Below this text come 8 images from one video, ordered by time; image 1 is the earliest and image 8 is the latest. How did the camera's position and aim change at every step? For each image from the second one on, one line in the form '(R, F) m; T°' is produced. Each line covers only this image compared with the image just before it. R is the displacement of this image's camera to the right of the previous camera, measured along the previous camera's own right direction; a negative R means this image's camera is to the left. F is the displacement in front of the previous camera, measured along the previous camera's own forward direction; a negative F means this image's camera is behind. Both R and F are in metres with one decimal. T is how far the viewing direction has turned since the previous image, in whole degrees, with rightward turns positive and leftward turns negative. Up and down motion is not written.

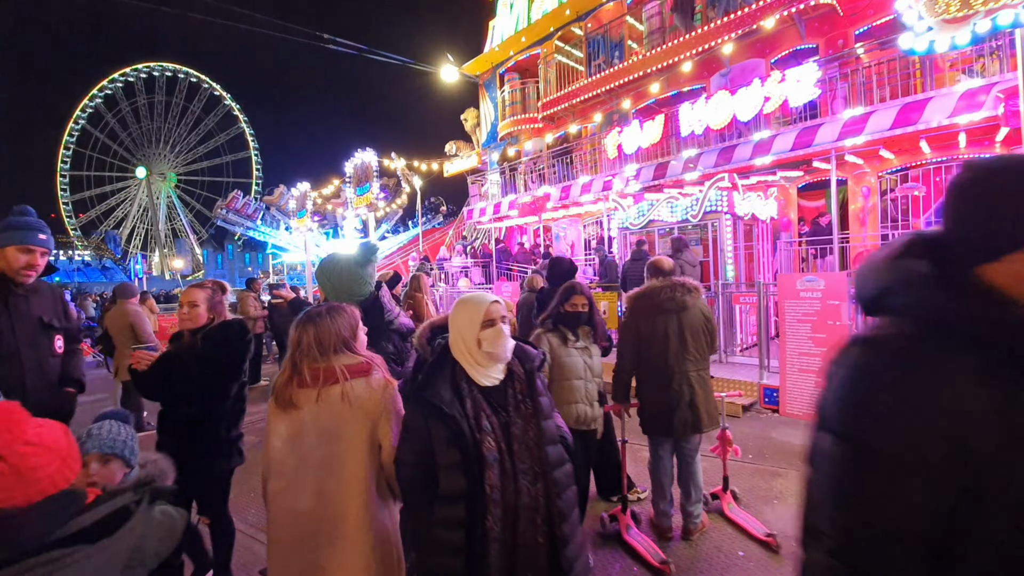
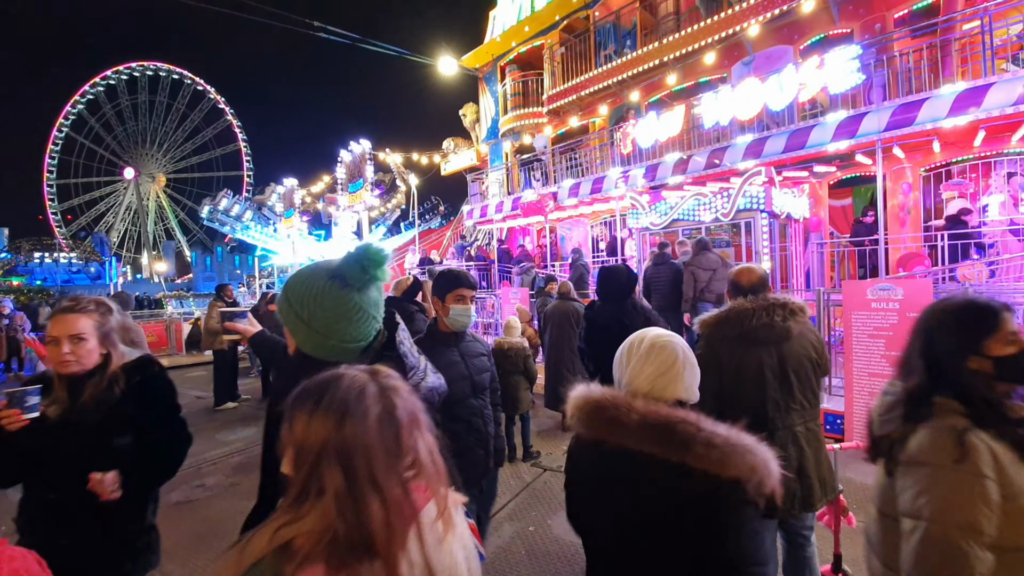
(-0.3, +1.0) m; +1°
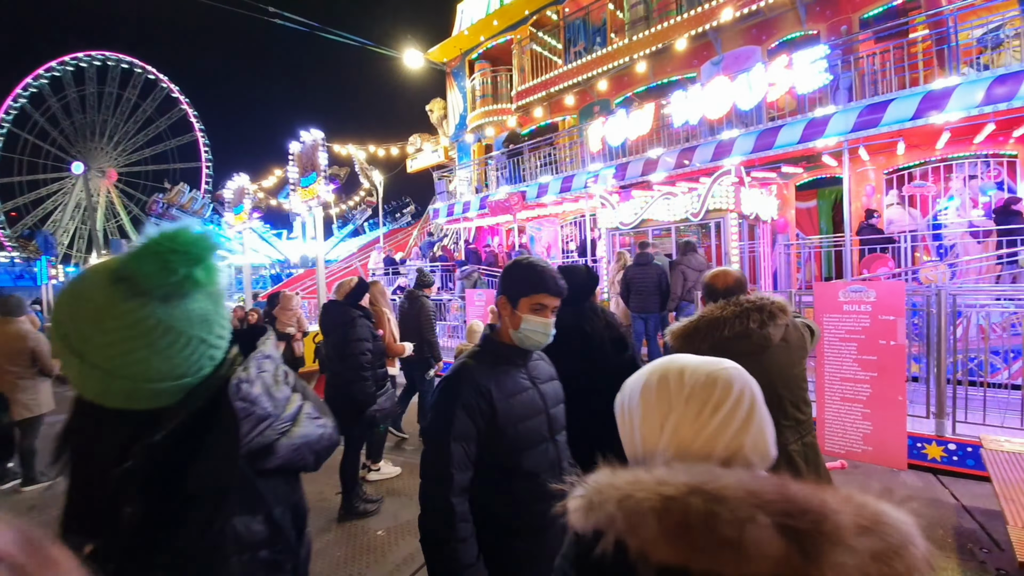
(+0.1, +0.4) m; +3°
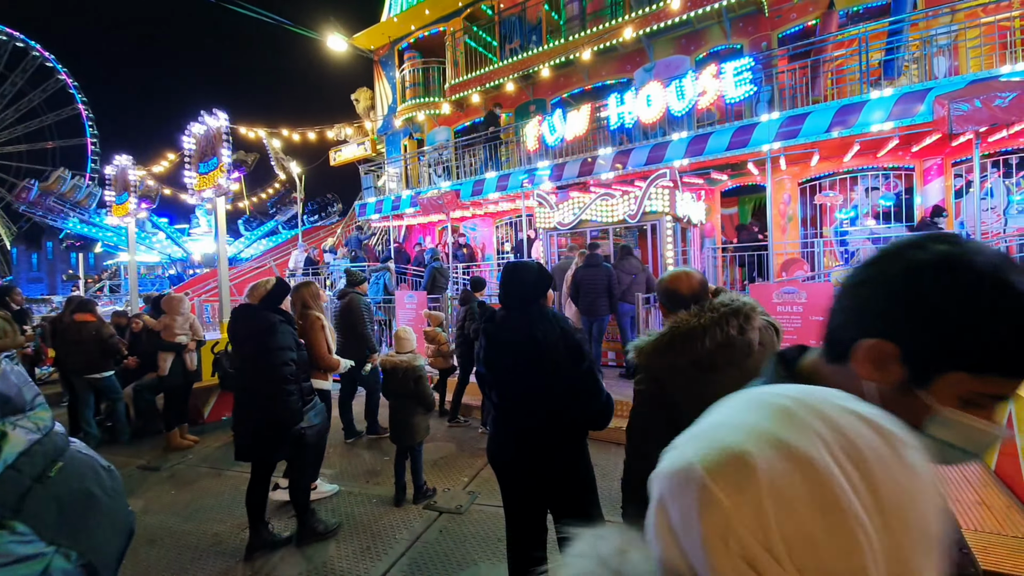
(-0.1, +0.4) m; +9°
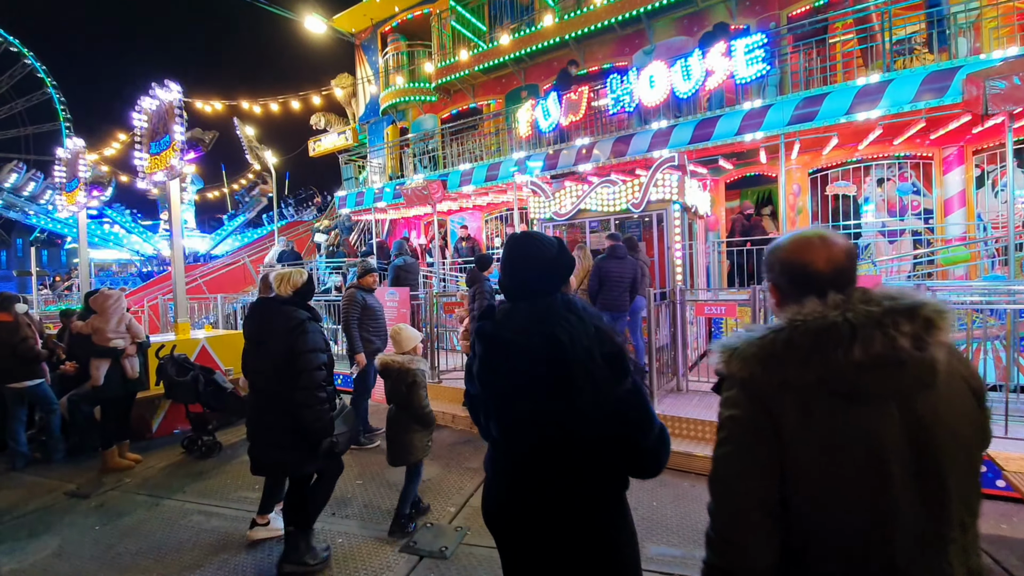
(-0.1, +0.8) m; +2°
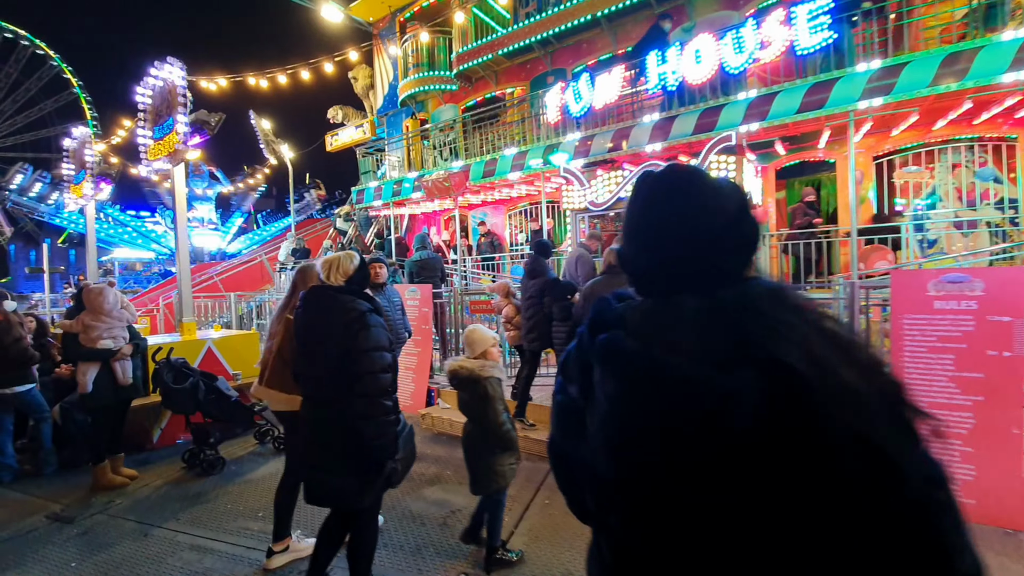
(-0.3, +0.7) m; -2°
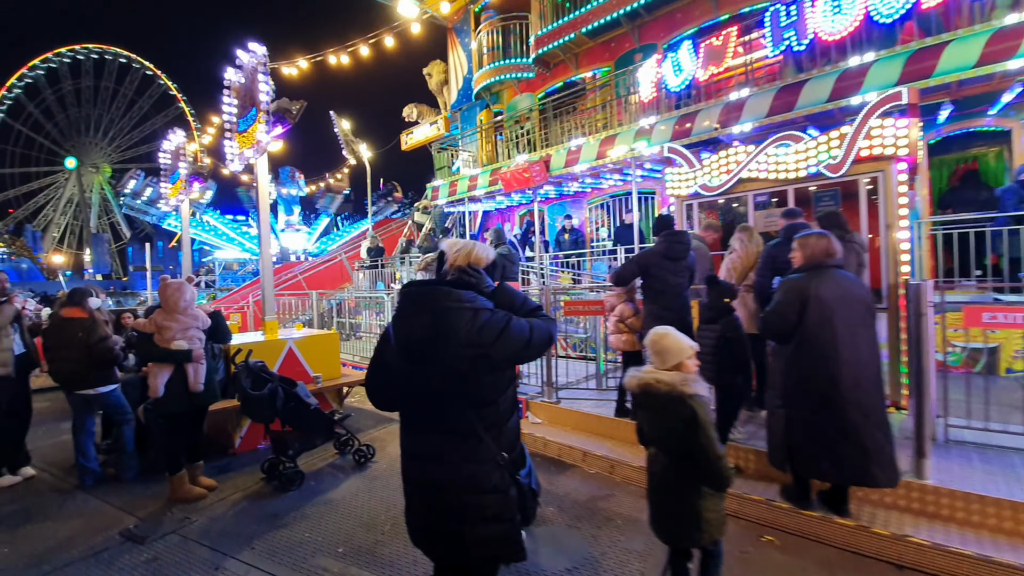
(-0.4, +0.8) m; -8°
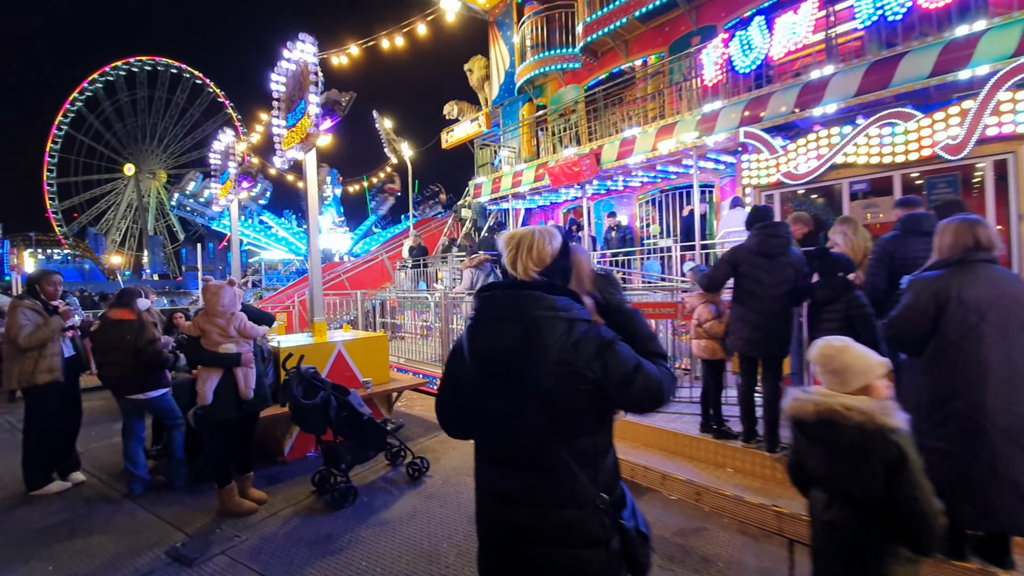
(-0.3, +0.4) m; -4°
